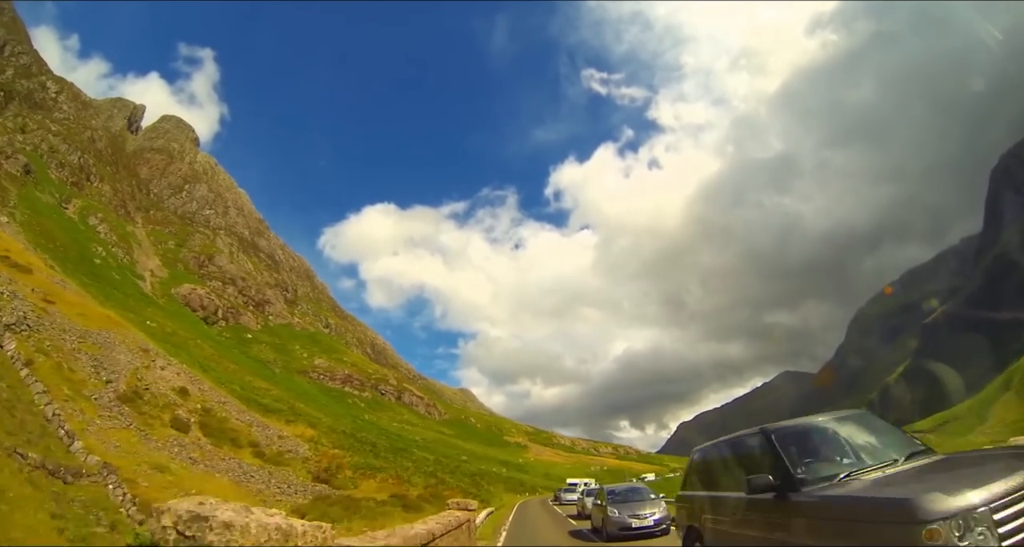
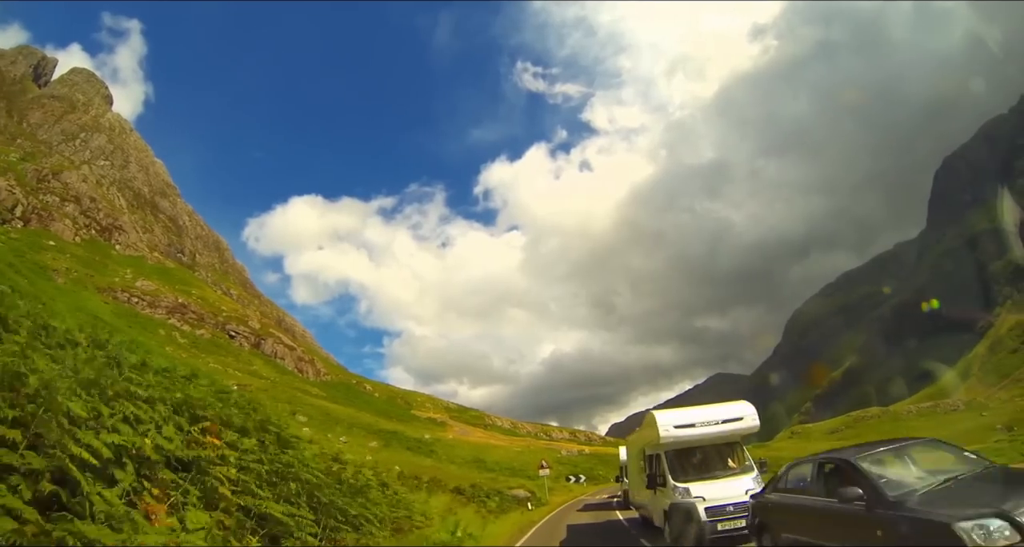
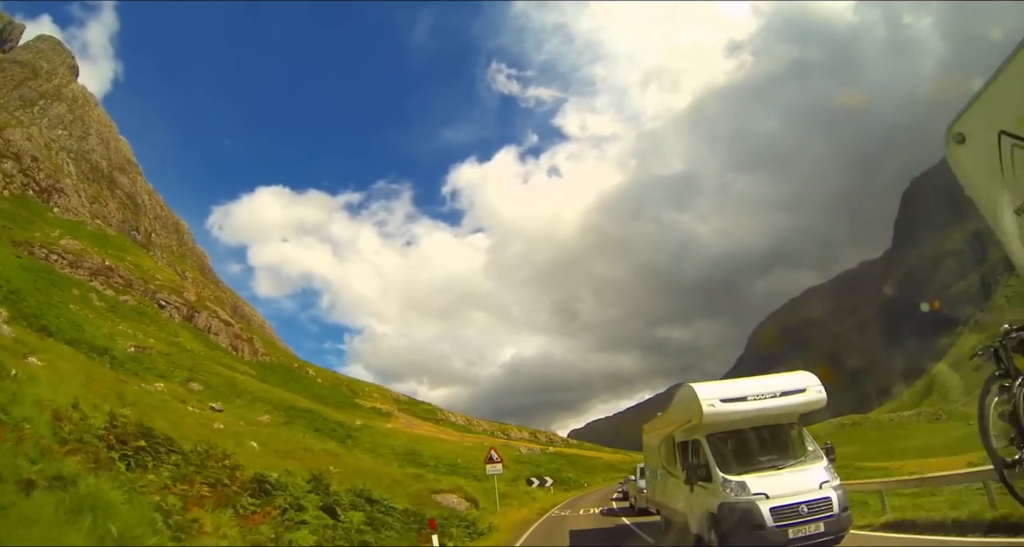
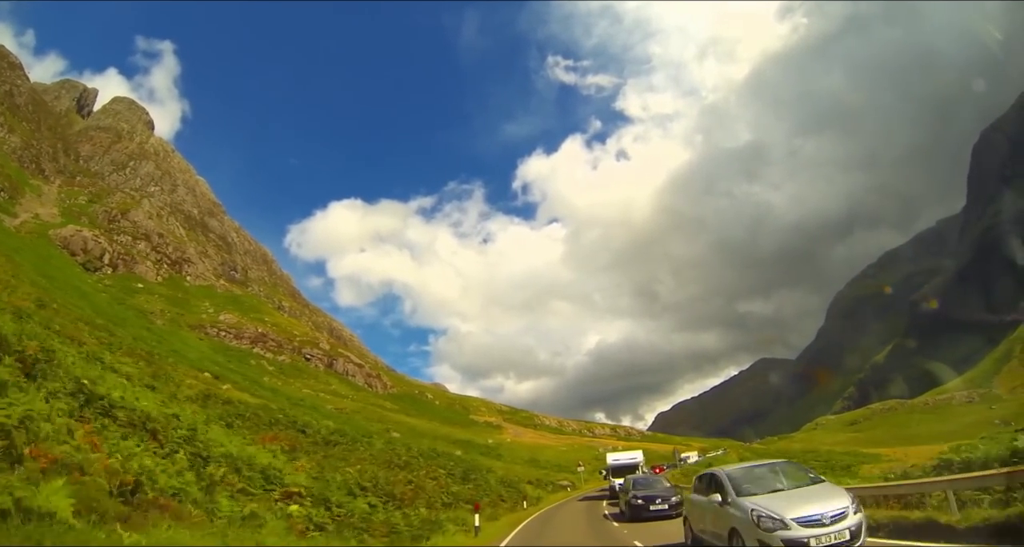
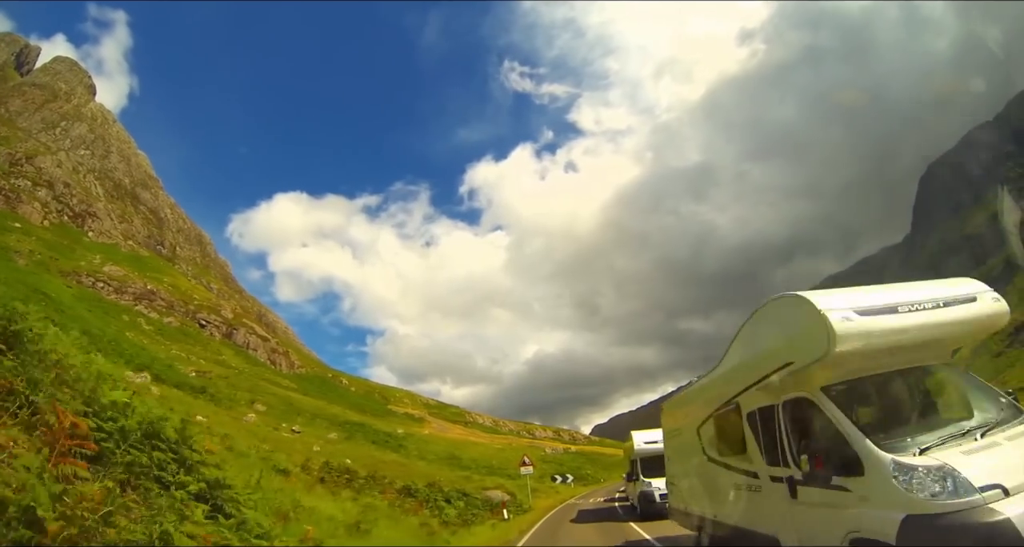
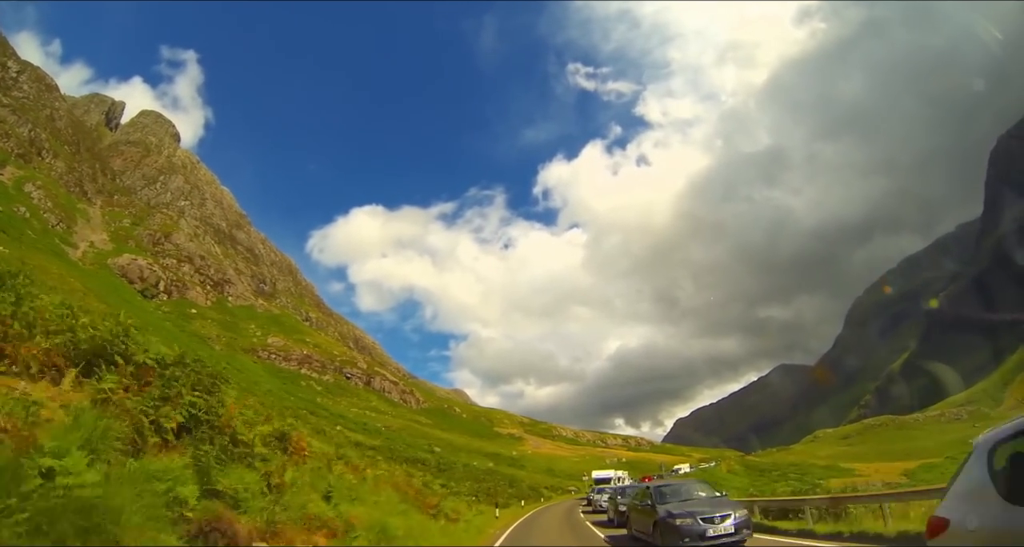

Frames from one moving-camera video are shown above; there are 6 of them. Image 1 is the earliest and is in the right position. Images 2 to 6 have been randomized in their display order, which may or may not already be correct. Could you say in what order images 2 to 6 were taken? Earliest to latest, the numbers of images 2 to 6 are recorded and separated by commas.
6, 4, 2, 5, 3
